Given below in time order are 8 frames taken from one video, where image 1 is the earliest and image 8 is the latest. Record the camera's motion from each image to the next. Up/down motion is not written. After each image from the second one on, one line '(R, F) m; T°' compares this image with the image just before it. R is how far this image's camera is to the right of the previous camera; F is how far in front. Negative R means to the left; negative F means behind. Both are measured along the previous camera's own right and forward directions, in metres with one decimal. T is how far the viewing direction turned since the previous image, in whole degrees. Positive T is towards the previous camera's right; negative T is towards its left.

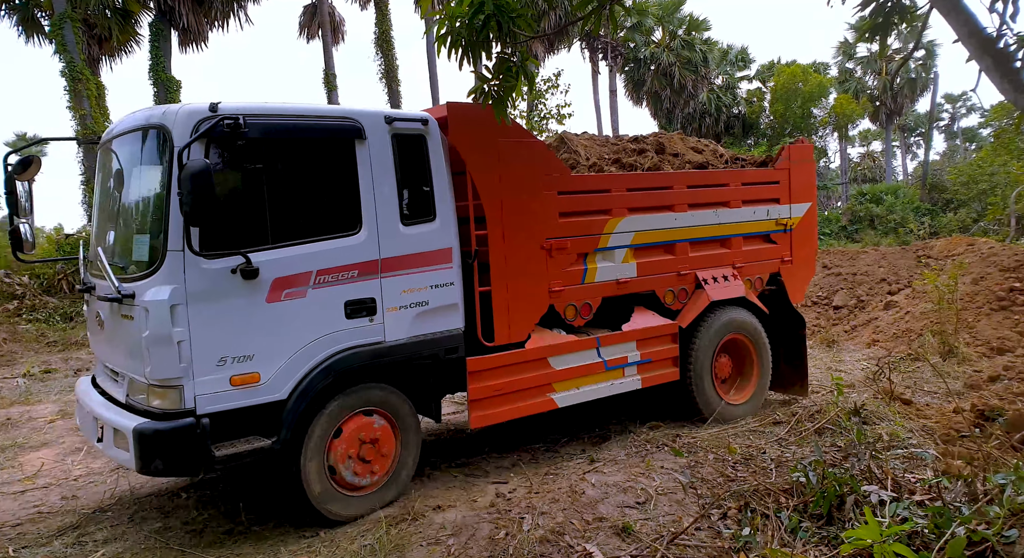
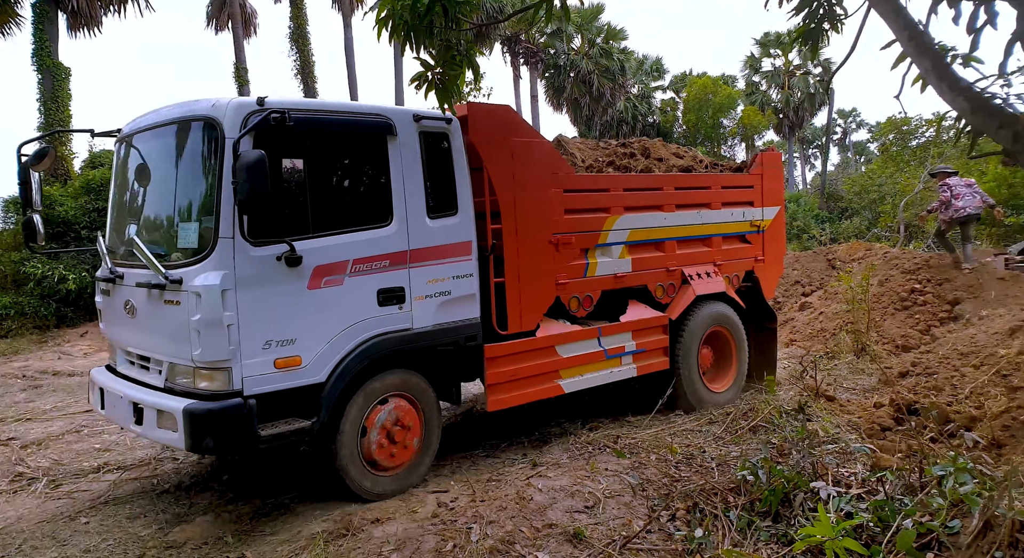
(-0.2, +0.1) m; +6°
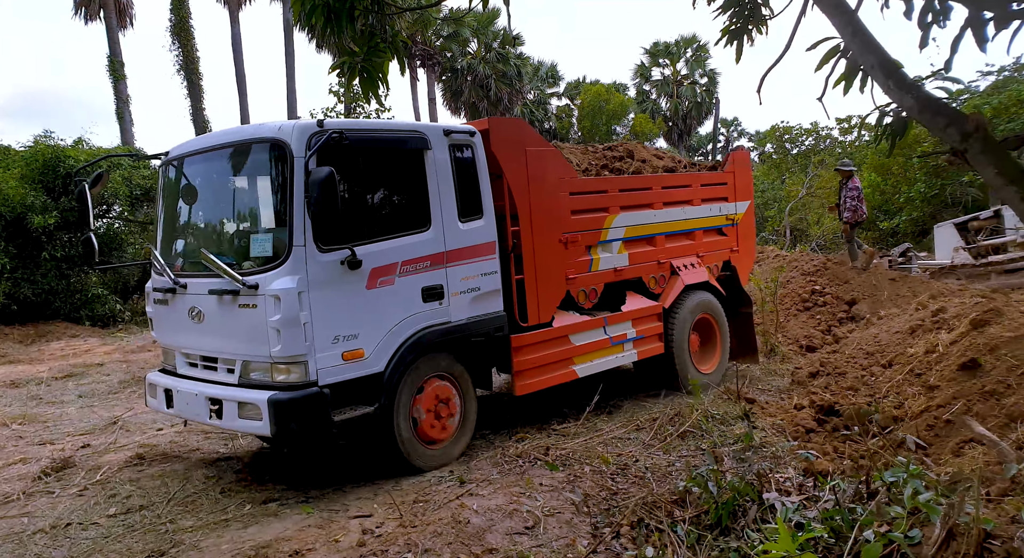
(-0.2, +0.3) m; +8°
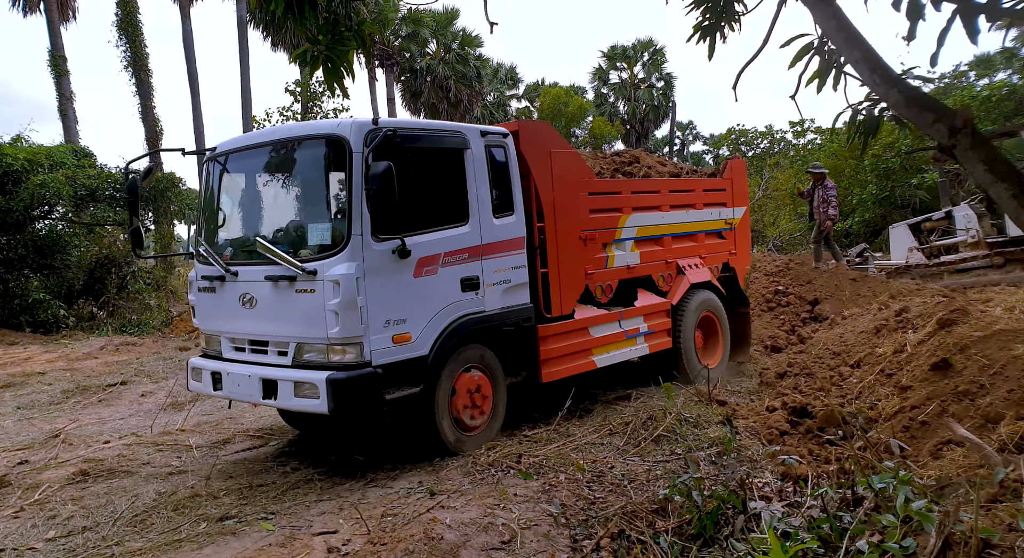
(-0.1, +0.2) m; +3°
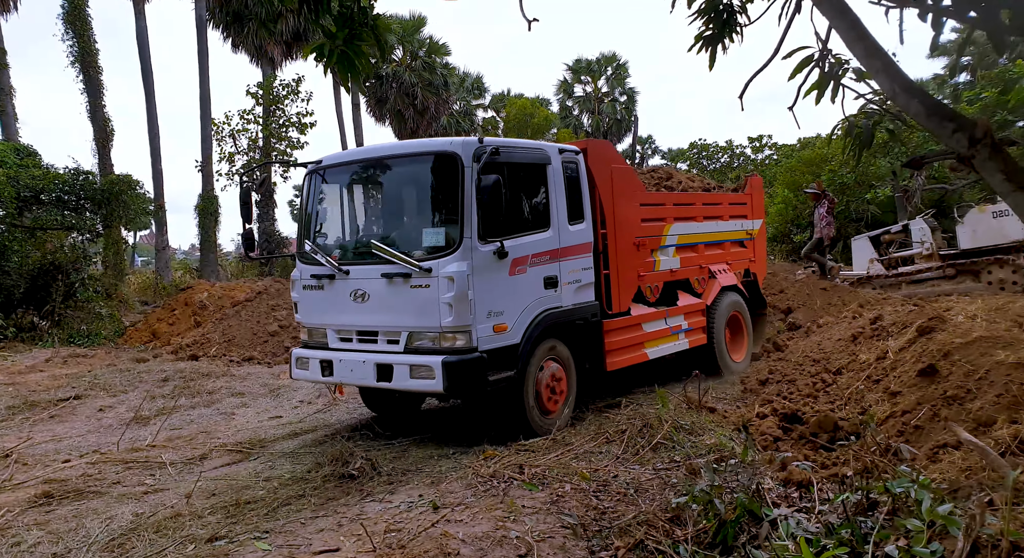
(-0.3, +0.1) m; +3°
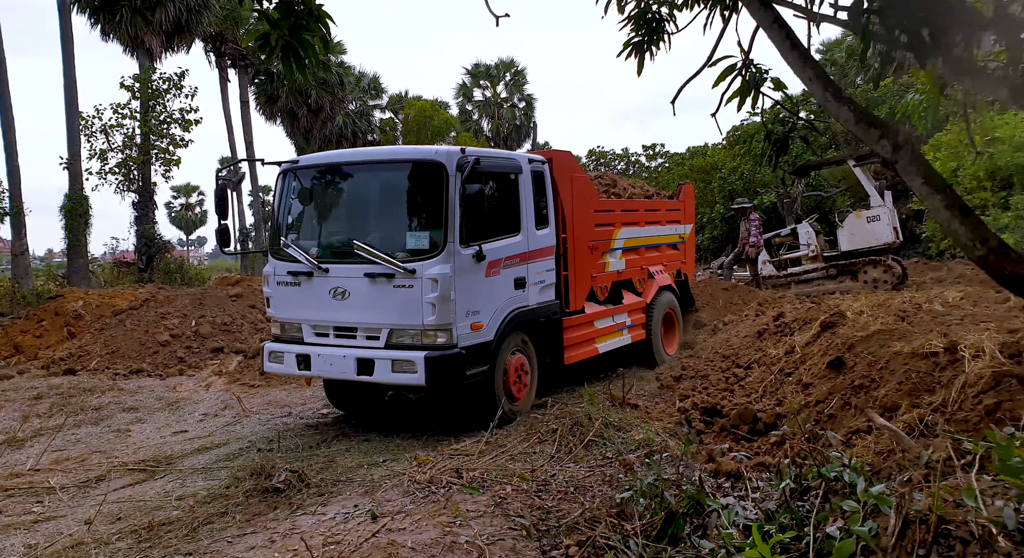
(-0.3, 0.0) m; +8°
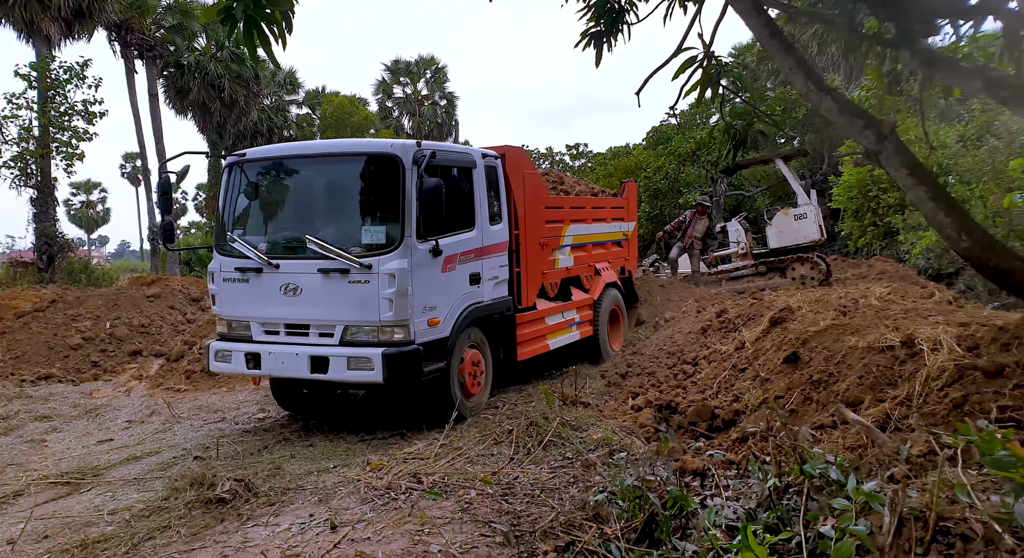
(-0.2, +0.2) m; +6°
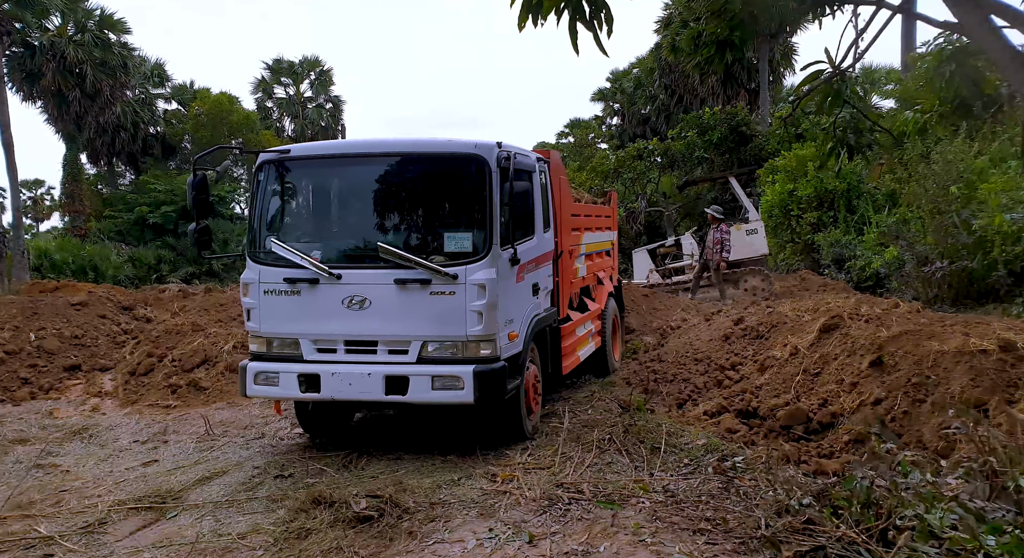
(-1.7, +0.2) m; +10°
